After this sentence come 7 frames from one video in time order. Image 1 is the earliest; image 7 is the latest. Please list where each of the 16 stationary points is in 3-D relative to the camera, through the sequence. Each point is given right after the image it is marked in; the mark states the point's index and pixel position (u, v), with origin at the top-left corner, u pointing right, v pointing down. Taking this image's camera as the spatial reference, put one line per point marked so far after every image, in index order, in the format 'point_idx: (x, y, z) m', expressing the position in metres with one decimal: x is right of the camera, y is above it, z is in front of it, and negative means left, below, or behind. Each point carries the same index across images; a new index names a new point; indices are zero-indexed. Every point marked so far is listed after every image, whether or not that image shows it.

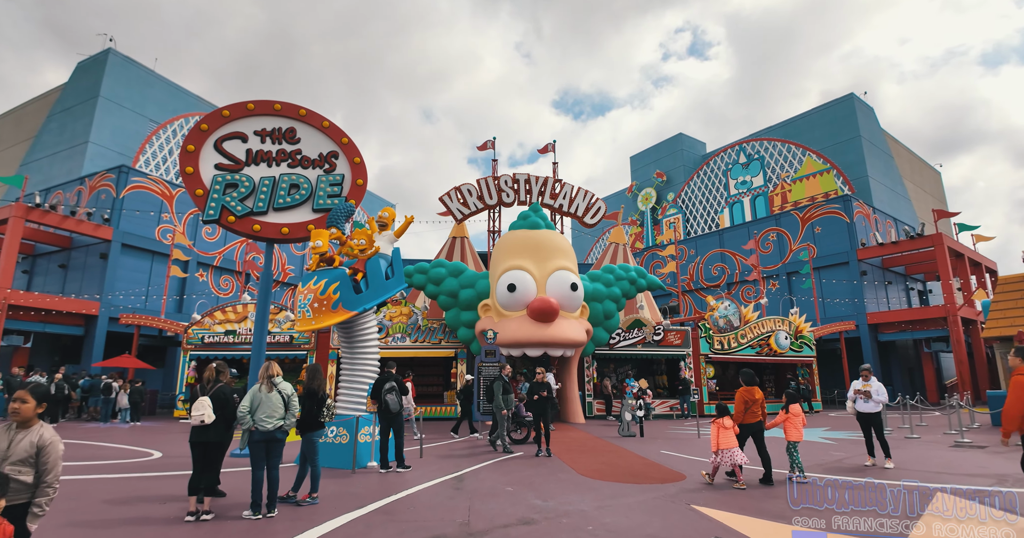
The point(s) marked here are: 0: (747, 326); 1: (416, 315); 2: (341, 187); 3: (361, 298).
0: (+9.2, -2.2, +19.5) m
1: (-3.2, -1.6, +17.0) m
2: (-3.6, +1.7, +10.5) m
3: (-2.6, -0.5, +8.3) m
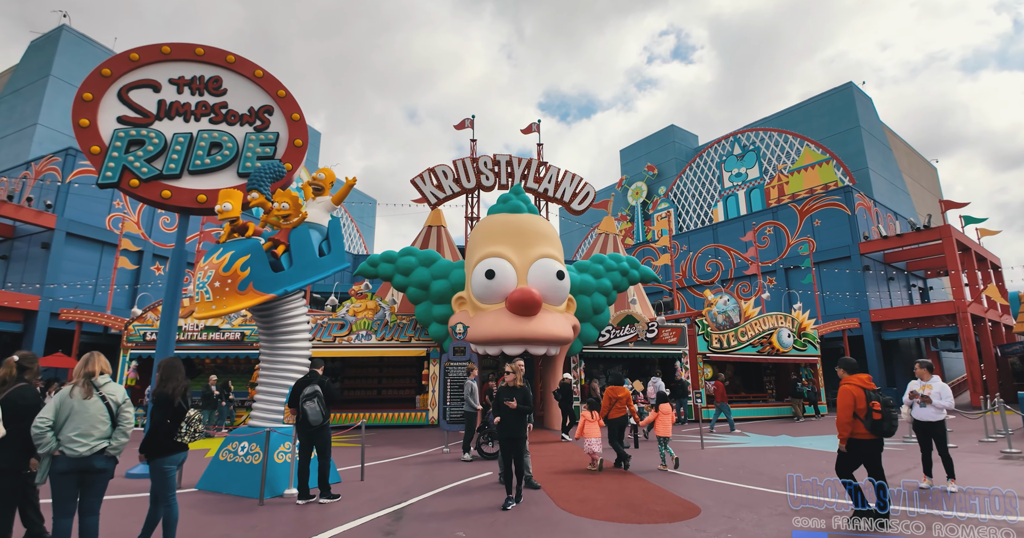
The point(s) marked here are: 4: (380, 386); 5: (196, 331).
0: (+8.4, -1.9, +17.9) m
1: (-3.9, -1.2, +15.1) m
2: (-4.1, +2.1, +8.7) m
3: (-3.0, -0.1, +6.5) m
4: (-4.4, -3.9, +16.9) m
5: (-10.0, -1.9, +15.8) m
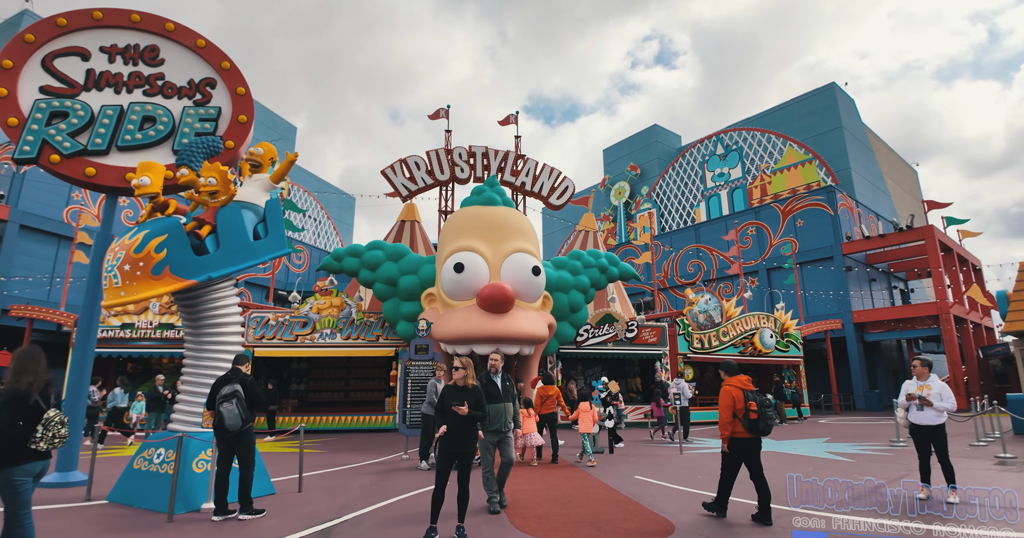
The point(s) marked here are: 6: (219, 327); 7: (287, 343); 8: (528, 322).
0: (+7.6, -1.9, +17.4) m
1: (-4.6, -1.1, +14.3) m
2: (-4.7, +2.3, +7.9) m
3: (-3.5, +0.1, +5.7) m
4: (-5.3, -3.8, +16.0) m
5: (-10.7, -1.8, +14.8) m
6: (-3.5, -0.7, +6.0) m
7: (-6.3, -2.0, +14.0) m
8: (+0.4, -1.3, +12.1) m
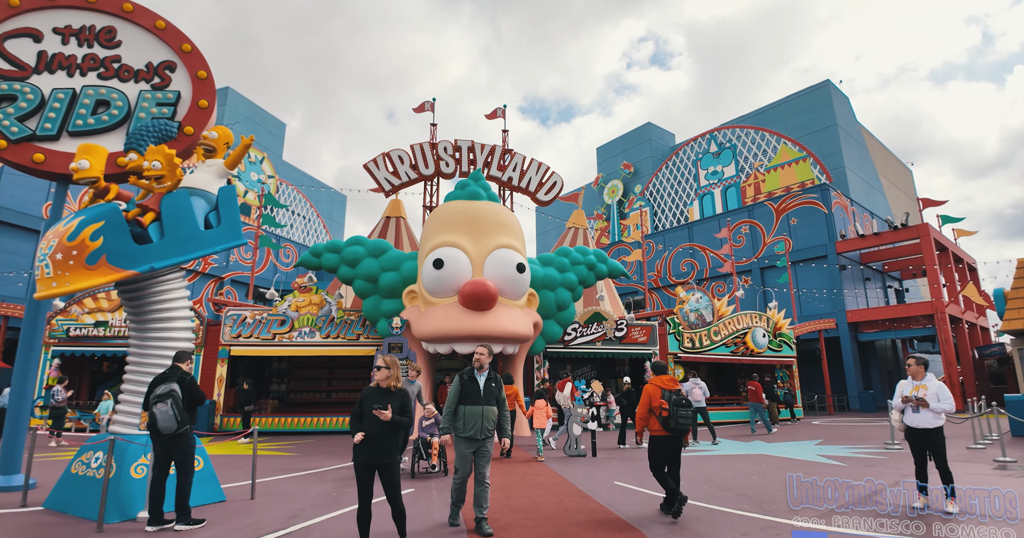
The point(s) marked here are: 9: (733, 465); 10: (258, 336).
0: (+7.2, -1.8, +17.1) m
1: (-5.1, -1.0, +13.9) m
2: (-5.0, +2.4, +7.5) m
3: (-3.9, +0.2, +5.3) m
4: (-5.7, -3.7, +15.6) m
5: (-11.2, -1.7, +14.3) m
6: (-3.9, -0.6, +5.6) m
7: (-6.7, -2.0, +13.5) m
8: (0.0, -1.2, +11.7) m
9: (+3.6, -3.2, +8.1) m
10: (-6.9, -1.8, +13.5) m
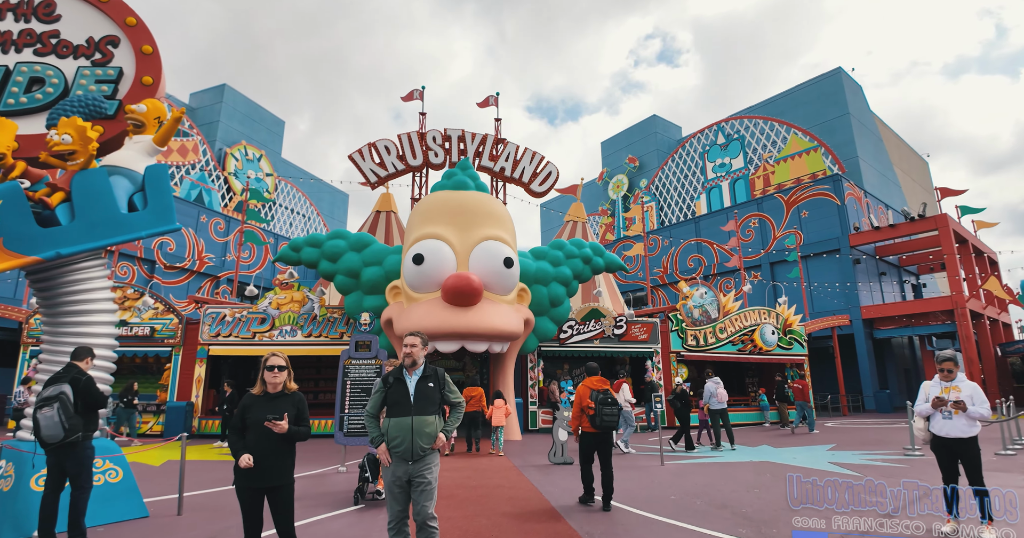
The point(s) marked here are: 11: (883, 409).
0: (+7.0, -1.6, +16.2) m
1: (-5.3, -0.9, +13.2) m
2: (-5.4, +2.5, +6.8) m
3: (-4.3, +0.3, +4.7) m
4: (-5.9, -3.6, +15.0) m
5: (-11.4, -1.6, +13.8) m
6: (-4.3, -0.5, +4.9) m
7: (-6.9, -1.8, +12.9) m
8: (-0.3, -1.1, +11.0) m
9: (+3.3, -3.0, +7.3) m
10: (-7.1, -1.7, +12.9) m
11: (+14.5, -5.5, +19.6) m
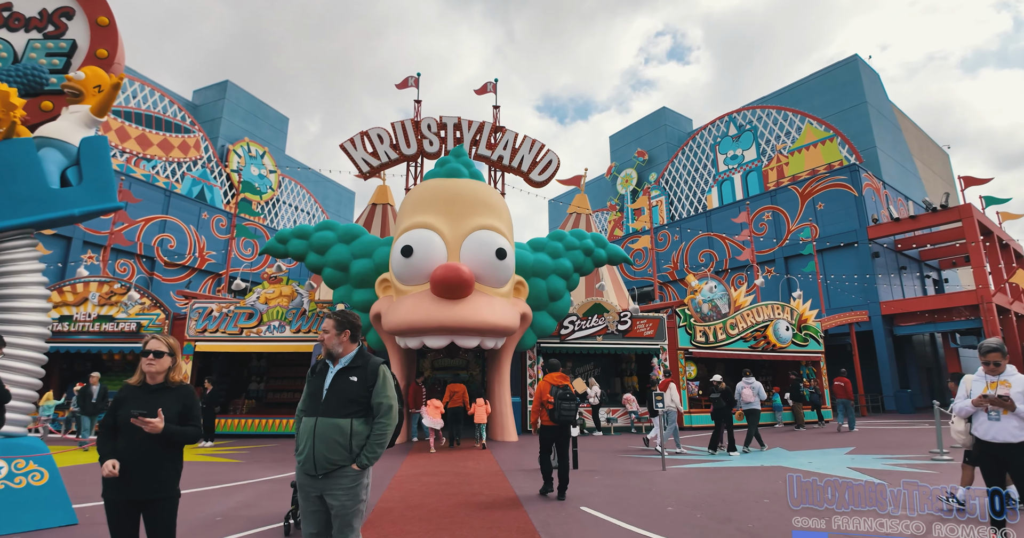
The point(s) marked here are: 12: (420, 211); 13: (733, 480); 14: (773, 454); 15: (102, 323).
0: (+7.0, -1.4, +15.5) m
1: (-5.4, -0.7, +12.7) m
2: (-5.7, +2.7, +6.3) m
3: (-4.6, +0.5, +4.1) m
4: (-5.9, -3.4, +14.5) m
5: (-11.4, -1.4, +13.5) m
6: (-4.5, -0.3, +4.4) m
7: (-7.0, -1.7, +12.5) m
8: (-0.4, -0.9, +10.4) m
9: (+3.1, -2.8, +6.6) m
10: (-7.2, -1.6, +12.5) m
11: (+14.6, -5.2, +18.7) m
12: (-2.0, +1.3, +10.9) m
13: (+2.9, -2.7, +6.4) m
14: (+4.8, -3.4, +9.2) m
15: (-10.6, -1.4, +13.0) m
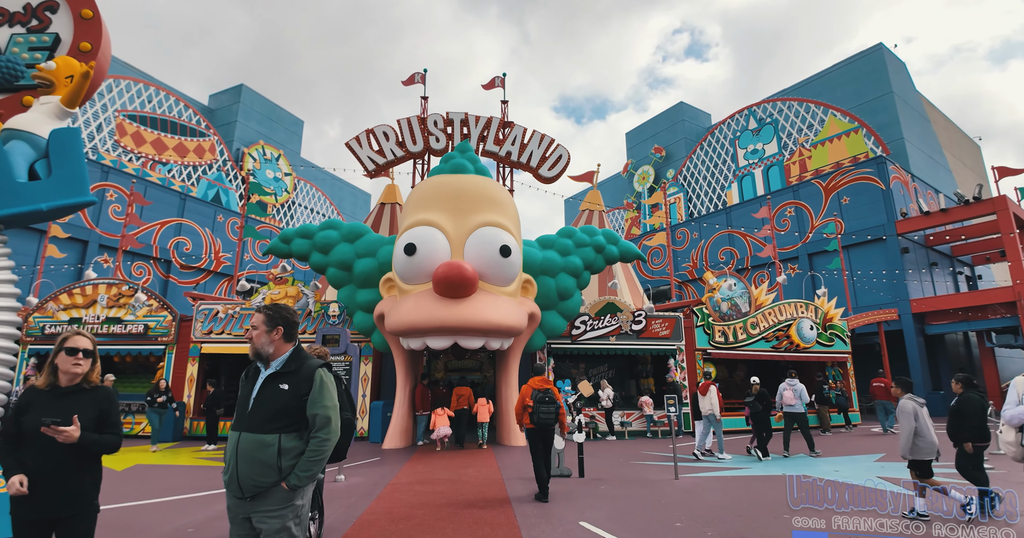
0: (+7.3, -1.3, +14.8) m
1: (-5.1, -0.7, +12.5) m
2: (-5.7, +2.7, +6.2) m
3: (-4.7, +0.5, +3.9) m
4: (-5.6, -3.4, +14.3) m
5: (-11.2, -1.5, +13.5) m
6: (-4.6, -0.3, +4.2) m
7: (-6.8, -1.7, +12.3) m
8: (-0.3, -0.8, +10.0) m
9: (+3.1, -2.7, +6.1) m
10: (-6.9, -1.6, +12.3) m
11: (+15.1, -5.1, +17.7) m
12: (-1.9, +1.3, +10.6) m
13: (+2.9, -2.7, +5.9) m
14: (+4.9, -3.3, +8.6) m
15: (-10.4, -1.5, +13.0) m
